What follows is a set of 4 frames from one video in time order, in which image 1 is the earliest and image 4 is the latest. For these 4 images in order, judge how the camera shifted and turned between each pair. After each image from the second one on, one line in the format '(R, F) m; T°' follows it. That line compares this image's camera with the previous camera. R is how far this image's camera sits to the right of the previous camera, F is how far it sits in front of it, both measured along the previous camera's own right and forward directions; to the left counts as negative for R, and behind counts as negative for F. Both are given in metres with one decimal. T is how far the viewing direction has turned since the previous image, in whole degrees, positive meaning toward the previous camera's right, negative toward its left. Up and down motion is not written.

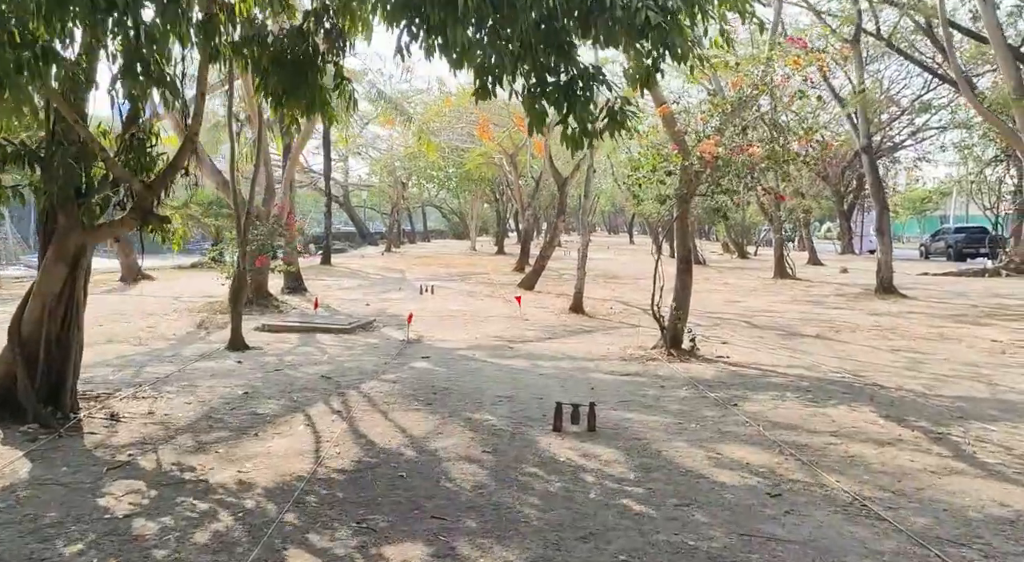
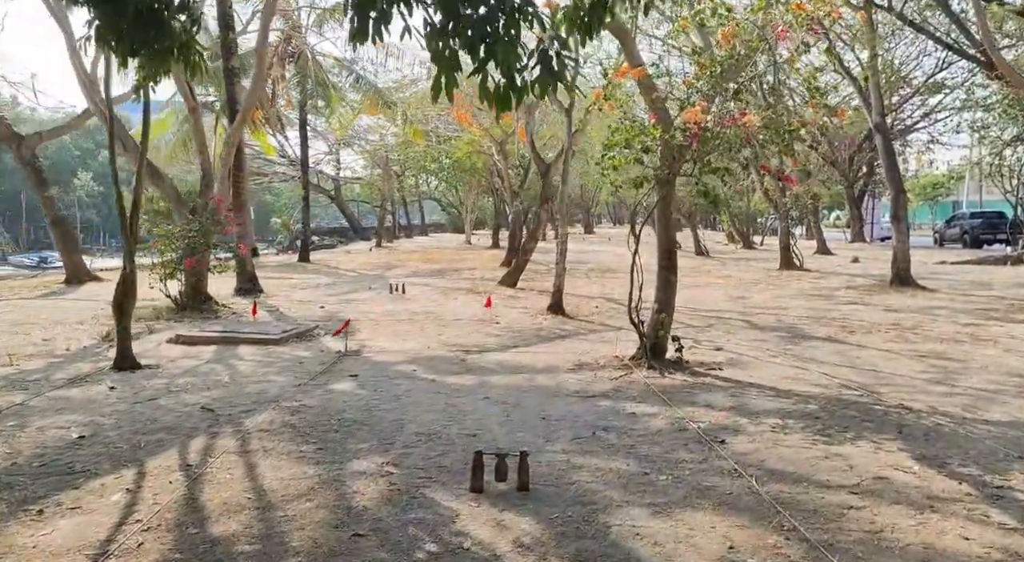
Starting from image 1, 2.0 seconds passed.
(+0.6, +1.7) m; 0°
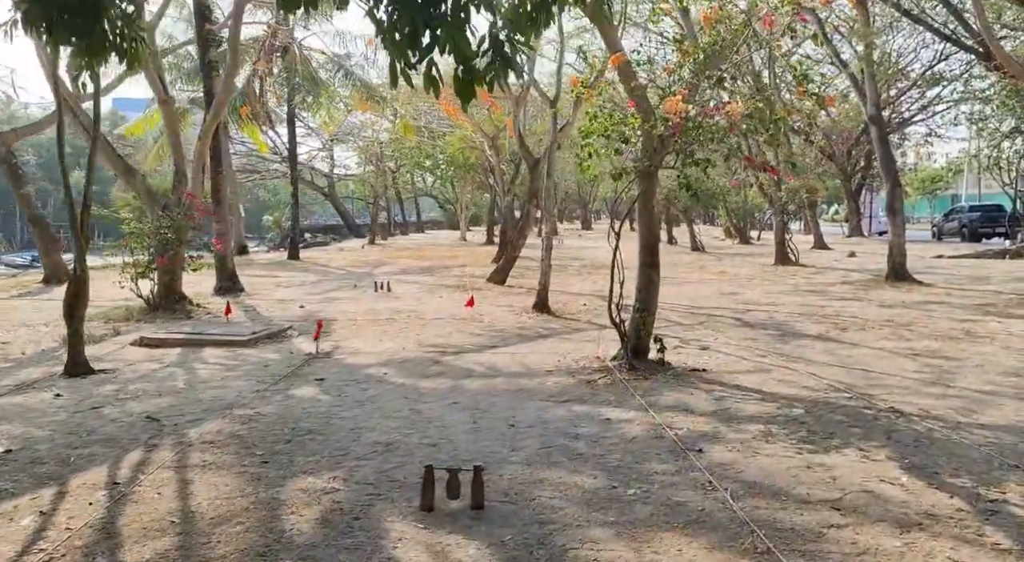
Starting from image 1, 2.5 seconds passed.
(+0.2, +0.4) m; 0°
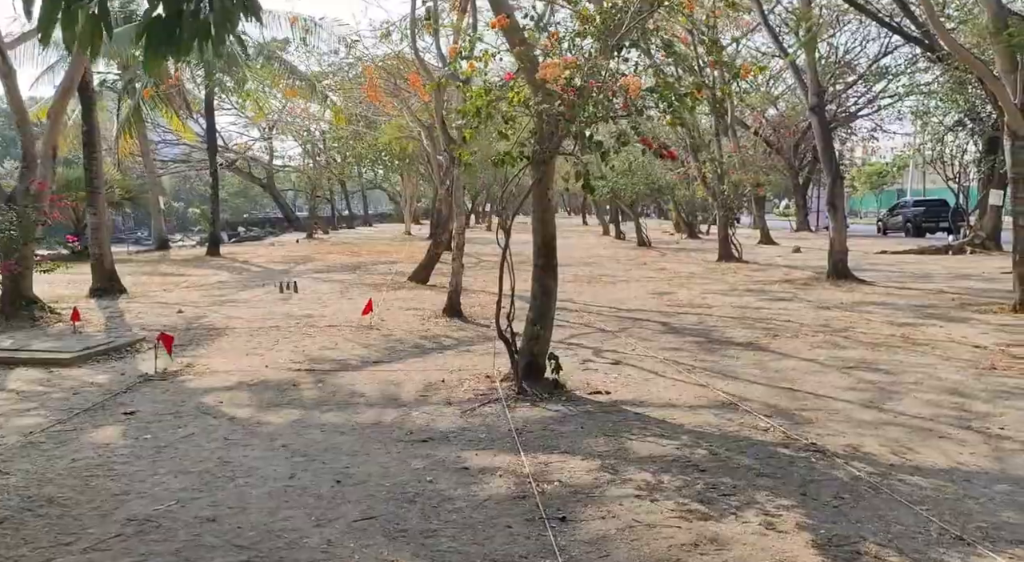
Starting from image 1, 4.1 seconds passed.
(+0.7, +1.2) m; +3°
